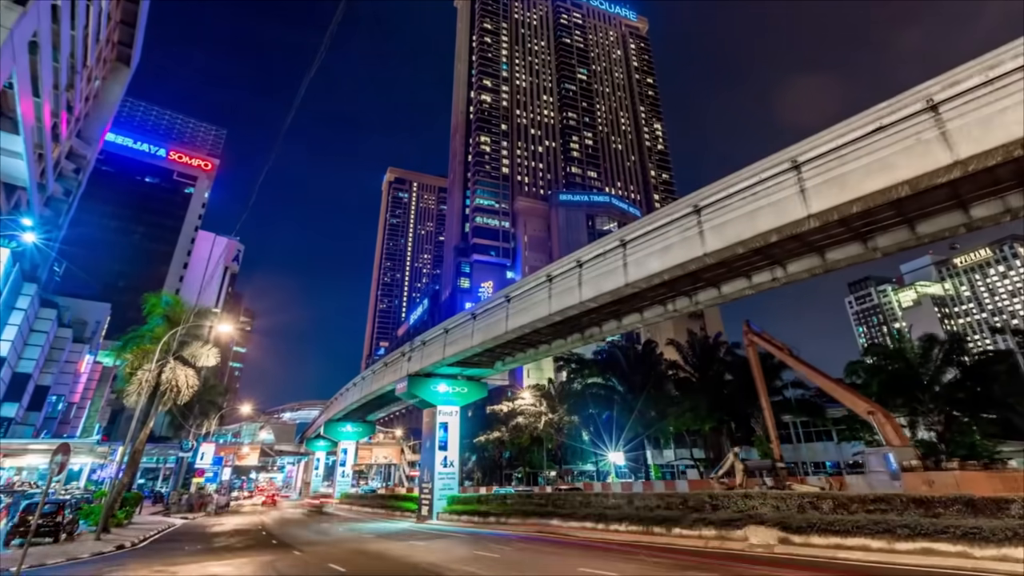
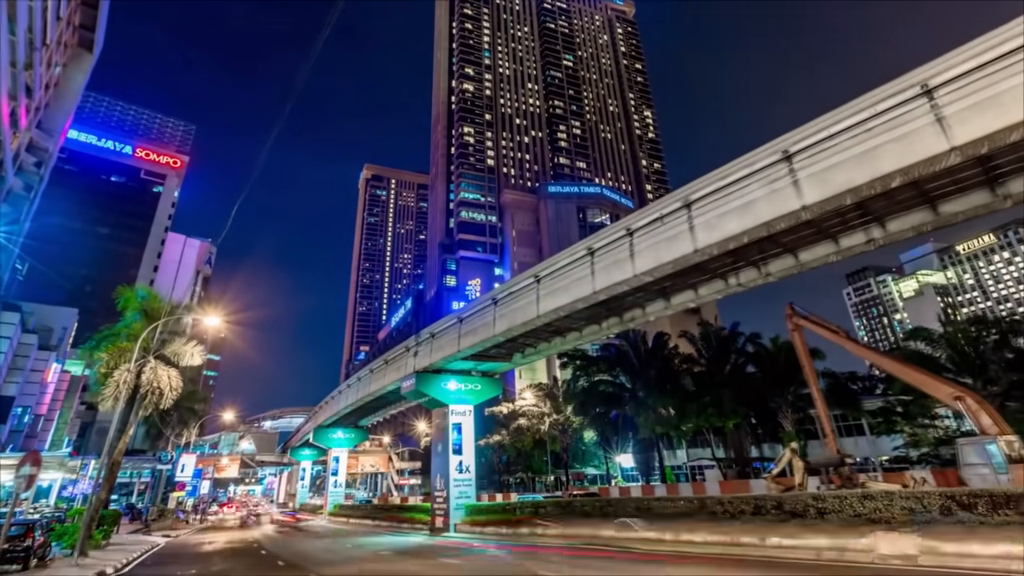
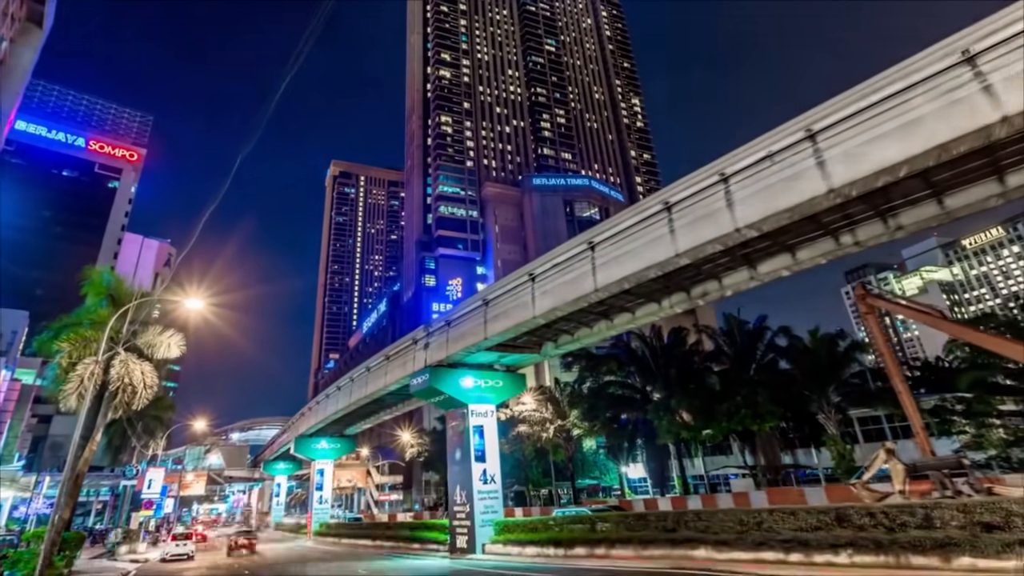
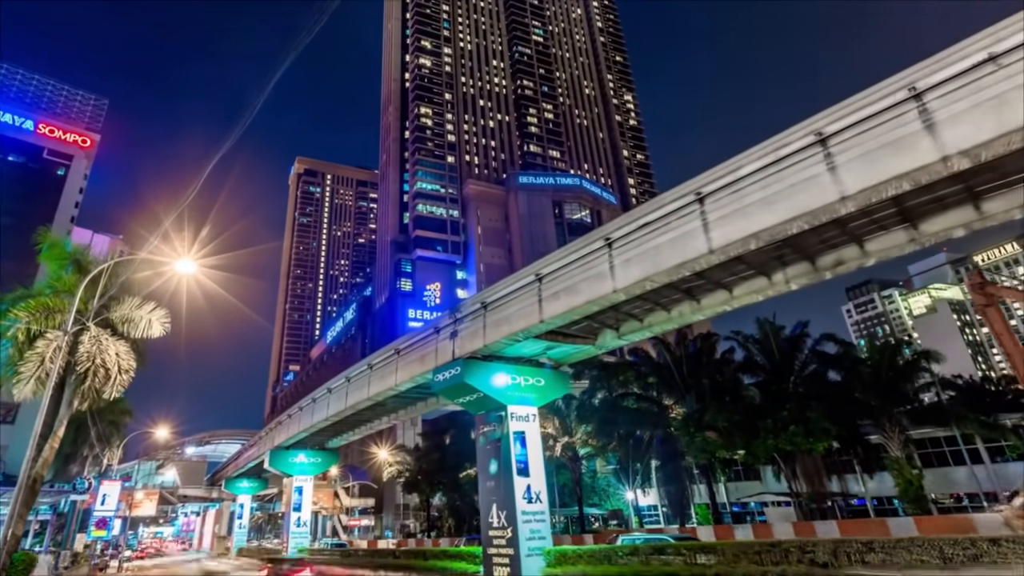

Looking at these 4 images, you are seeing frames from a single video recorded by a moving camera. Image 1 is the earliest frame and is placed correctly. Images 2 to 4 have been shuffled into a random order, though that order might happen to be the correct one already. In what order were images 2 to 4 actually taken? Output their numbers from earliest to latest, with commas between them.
2, 3, 4
